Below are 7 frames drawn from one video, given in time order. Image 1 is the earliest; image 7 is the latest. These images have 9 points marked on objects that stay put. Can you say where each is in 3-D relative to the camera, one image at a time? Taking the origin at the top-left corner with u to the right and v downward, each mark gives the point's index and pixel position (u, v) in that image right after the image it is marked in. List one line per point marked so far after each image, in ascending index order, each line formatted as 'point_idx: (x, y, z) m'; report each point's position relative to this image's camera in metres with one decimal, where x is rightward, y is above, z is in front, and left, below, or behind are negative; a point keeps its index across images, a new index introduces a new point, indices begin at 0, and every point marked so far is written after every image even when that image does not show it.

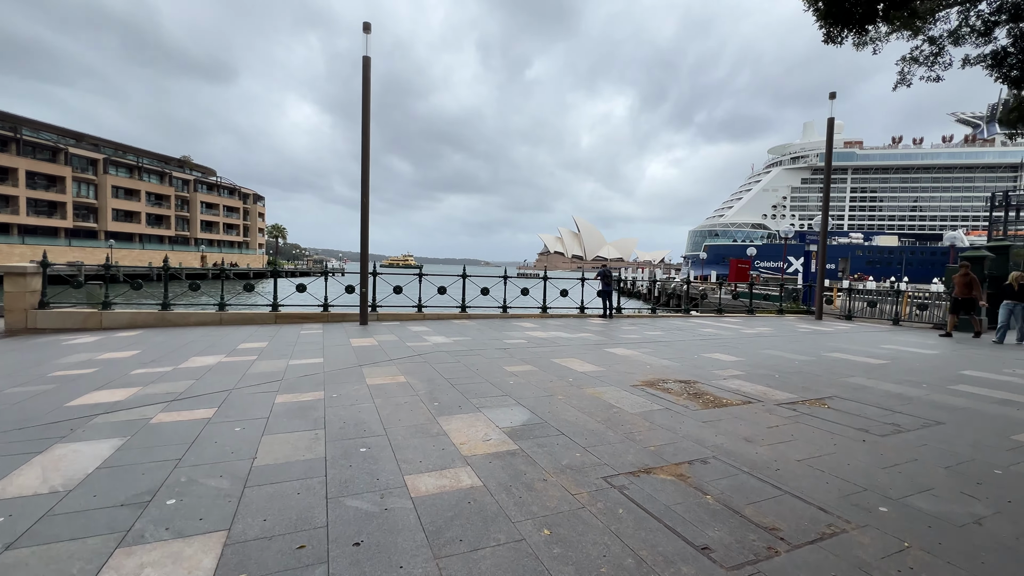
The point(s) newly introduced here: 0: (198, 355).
0: (-4.9, -1.1, +7.0) m
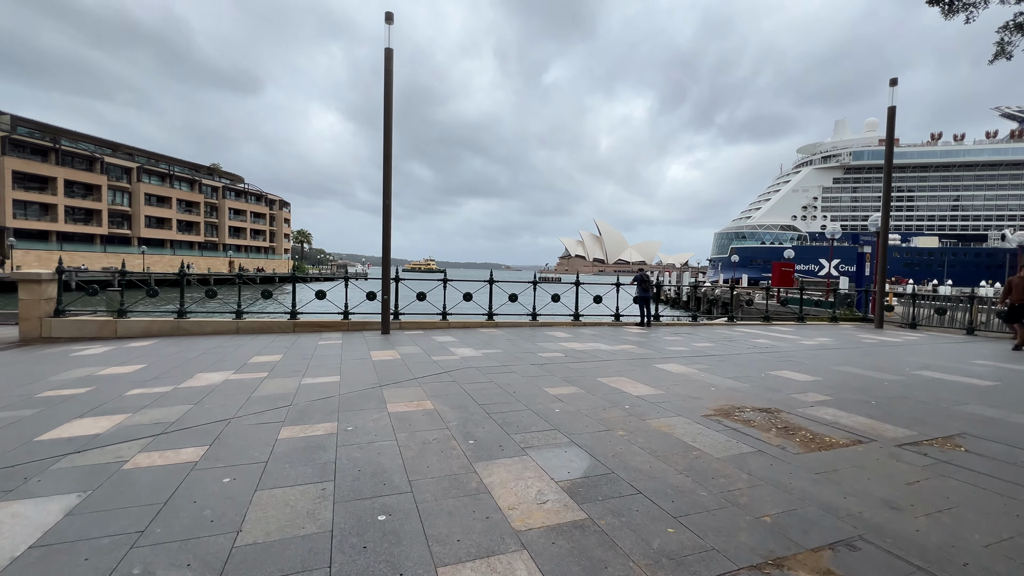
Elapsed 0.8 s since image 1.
0: (-4.4, -1.2, +6.4) m
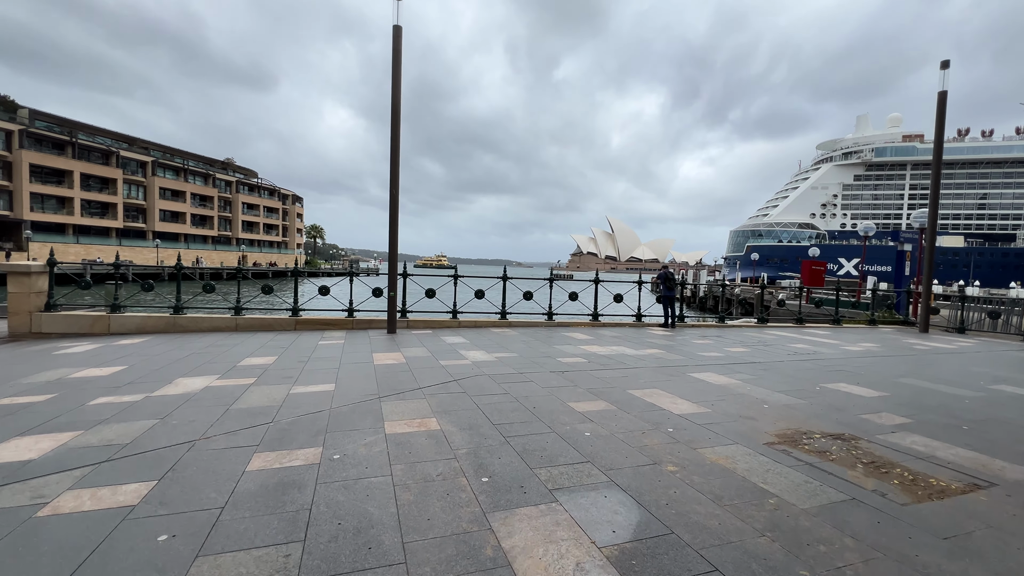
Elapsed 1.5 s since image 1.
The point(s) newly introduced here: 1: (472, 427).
0: (-4.1, -1.1, +5.7) m
1: (-0.3, -1.2, +3.9) m
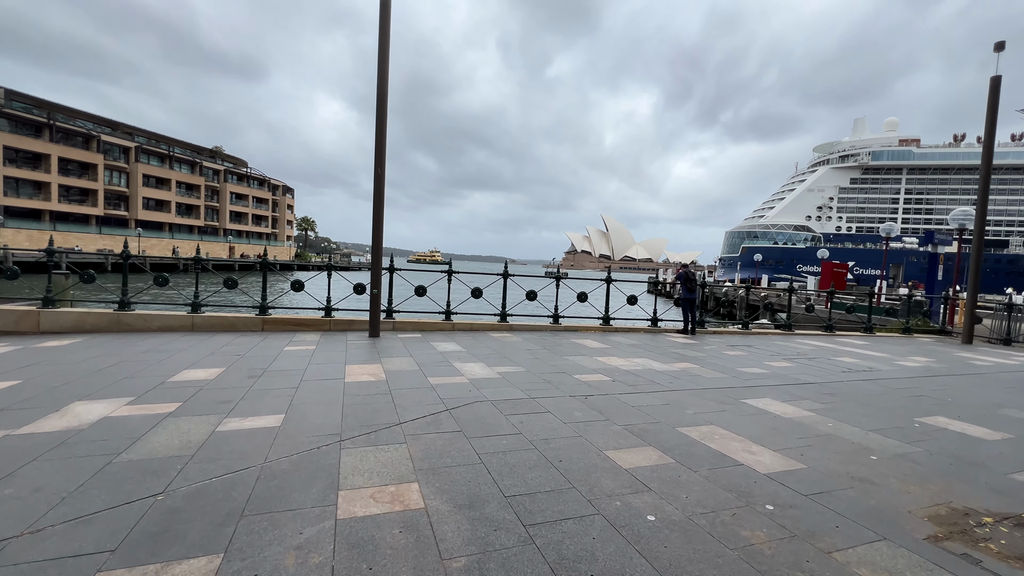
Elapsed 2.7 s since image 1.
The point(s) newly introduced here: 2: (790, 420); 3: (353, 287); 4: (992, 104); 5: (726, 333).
0: (-4.0, -1.0, +4.3) m
1: (-0.2, -1.2, +2.5) m
2: (+2.7, -1.3, +4.4) m
3: (-3.4, 0.0, +9.5) m
4: (+11.7, +4.5, +10.8) m
5: (+5.2, -1.1, +10.9) m
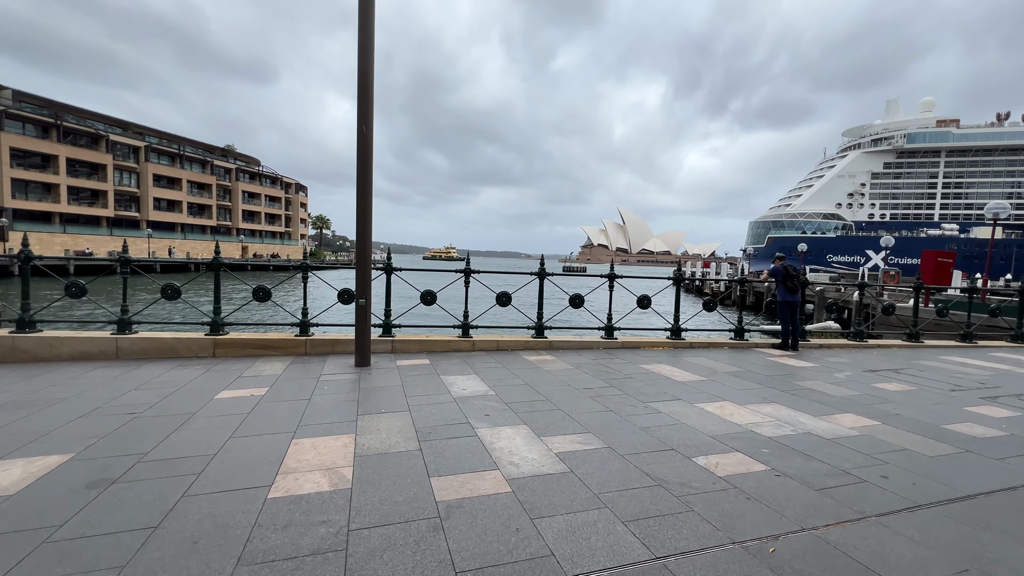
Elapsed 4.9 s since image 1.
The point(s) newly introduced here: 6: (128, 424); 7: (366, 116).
0: (-3.6, -1.2, +1.8) m
1: (+0.2, -1.4, -0.1) m
2: (+3.2, -1.4, +1.7) m
3: (-2.8, -0.1, +7.0) m
4: (+12.3, +4.6, +7.7) m
5: (+5.9, -1.1, +8.2) m
6: (-3.3, -1.2, +3.9) m
7: (-1.9, +2.3, +5.8) m
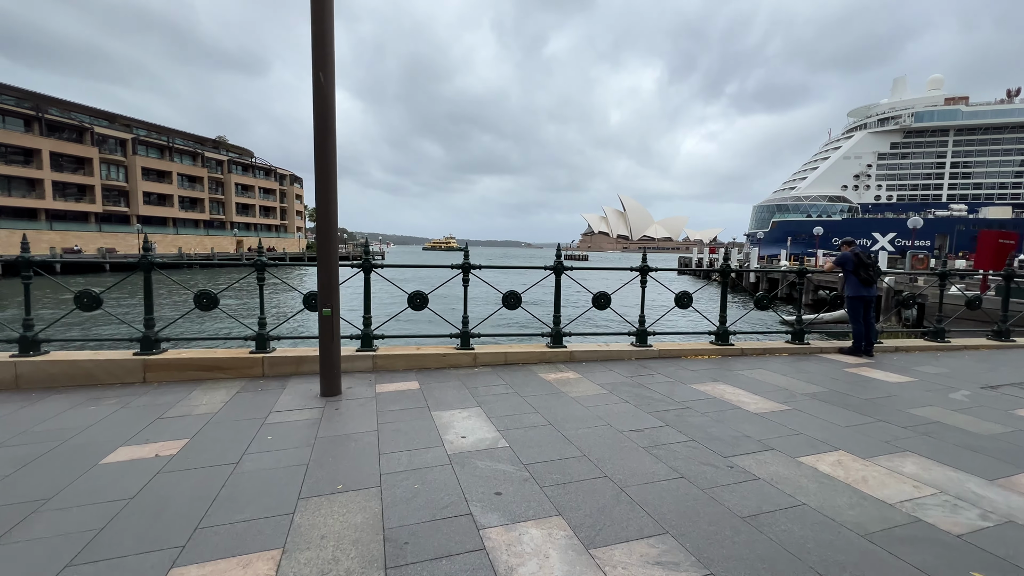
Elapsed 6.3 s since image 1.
0: (-3.4, -1.4, +0.4) m
1: (+0.3, -1.5, -1.5) m
2: (+3.4, -1.5, +0.3) m
3: (-2.6, -0.1, +5.6) m
4: (+12.3, +4.9, +6.1) m
5: (+6.1, -0.9, +6.7) m
6: (-3.2, -1.3, +2.4) m
7: (-1.8, +2.2, +4.3) m
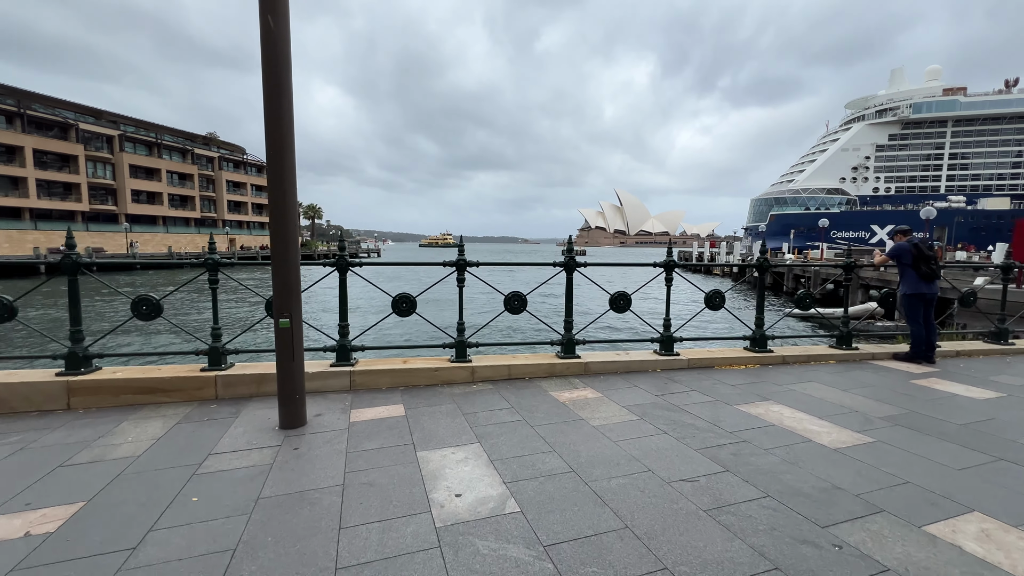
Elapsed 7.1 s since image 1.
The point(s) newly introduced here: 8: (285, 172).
0: (-3.3, -1.5, -0.5) m
1: (+0.4, -1.6, -2.4) m
2: (+3.5, -1.5, -0.6) m
3: (-2.6, -0.2, +4.6) m
4: (+12.3, +5.0, +5.2) m
5: (+6.1, -0.9, +5.8) m
6: (-3.1, -1.4, +1.5) m
7: (-1.8, +2.2, +3.4) m
8: (-1.8, +0.9, +3.5) m
